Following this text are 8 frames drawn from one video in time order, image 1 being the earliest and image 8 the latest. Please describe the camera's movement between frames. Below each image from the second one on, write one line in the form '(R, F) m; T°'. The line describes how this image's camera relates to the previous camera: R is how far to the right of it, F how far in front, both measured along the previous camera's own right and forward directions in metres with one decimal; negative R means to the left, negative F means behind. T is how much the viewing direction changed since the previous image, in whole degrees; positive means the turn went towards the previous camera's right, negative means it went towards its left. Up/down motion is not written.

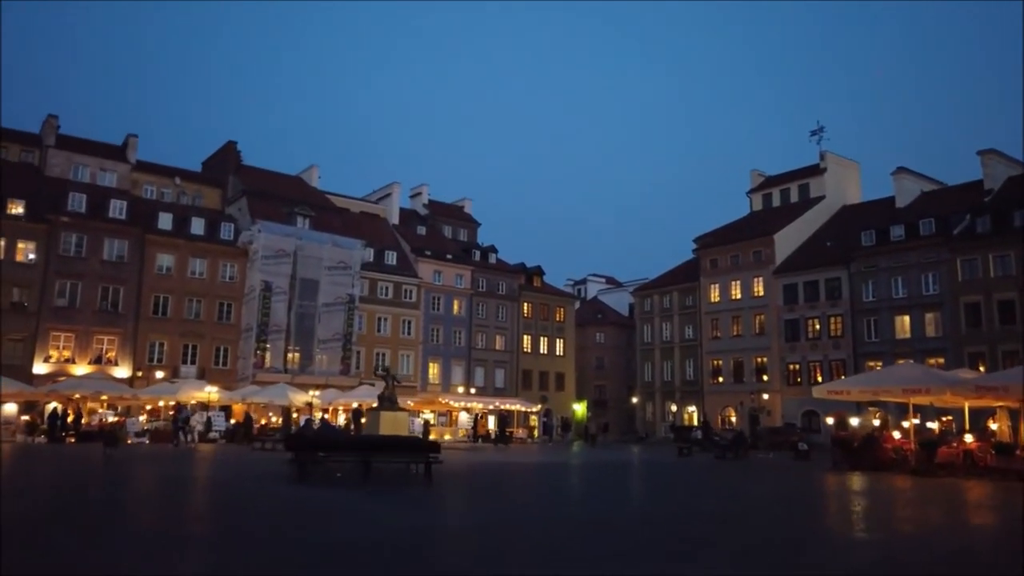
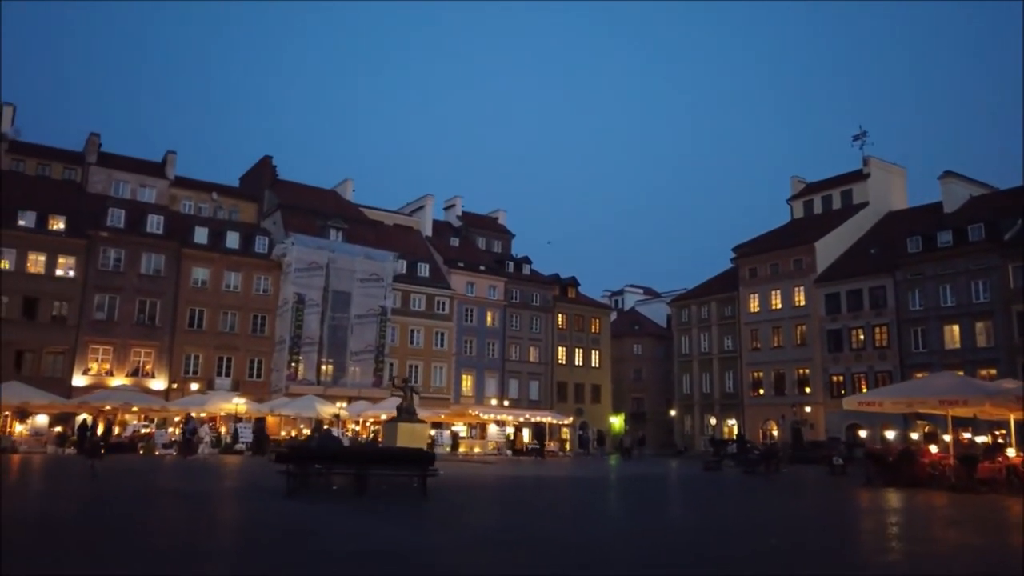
(+0.2, +0.2) m; -3°
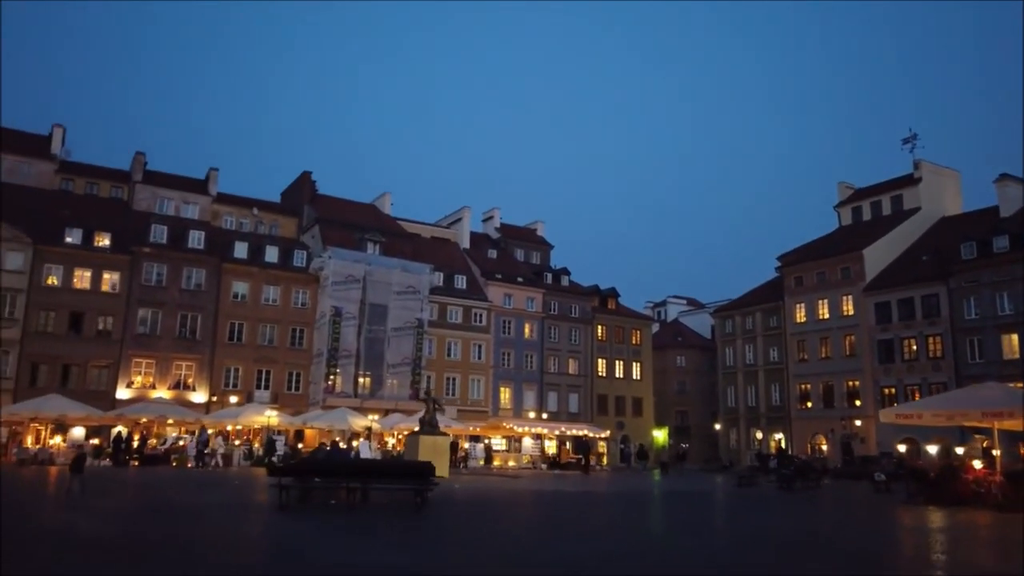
(+0.3, +0.2) m; -4°
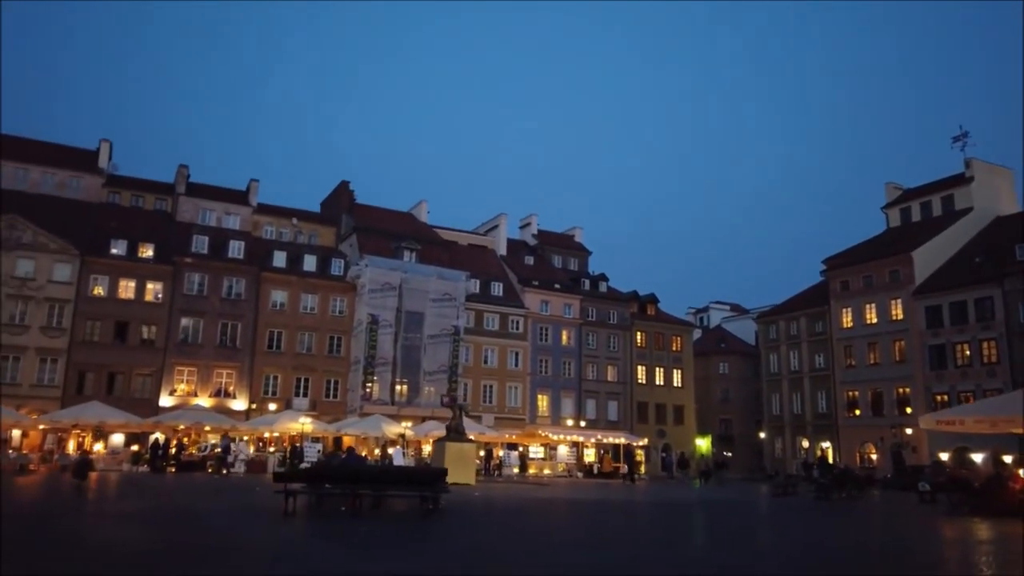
(+0.2, +0.1) m; -3°
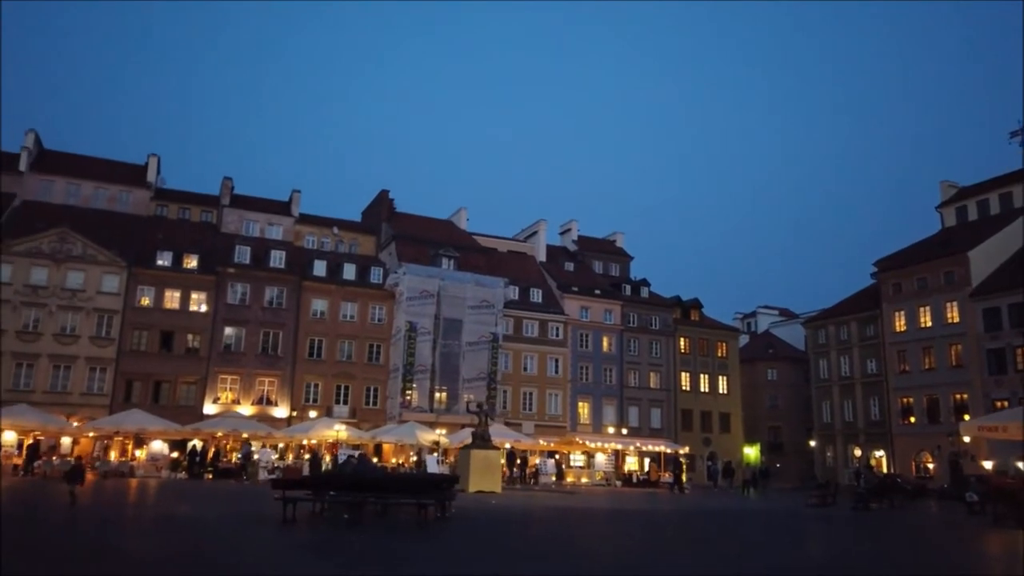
(+0.2, +0.1) m; -4°
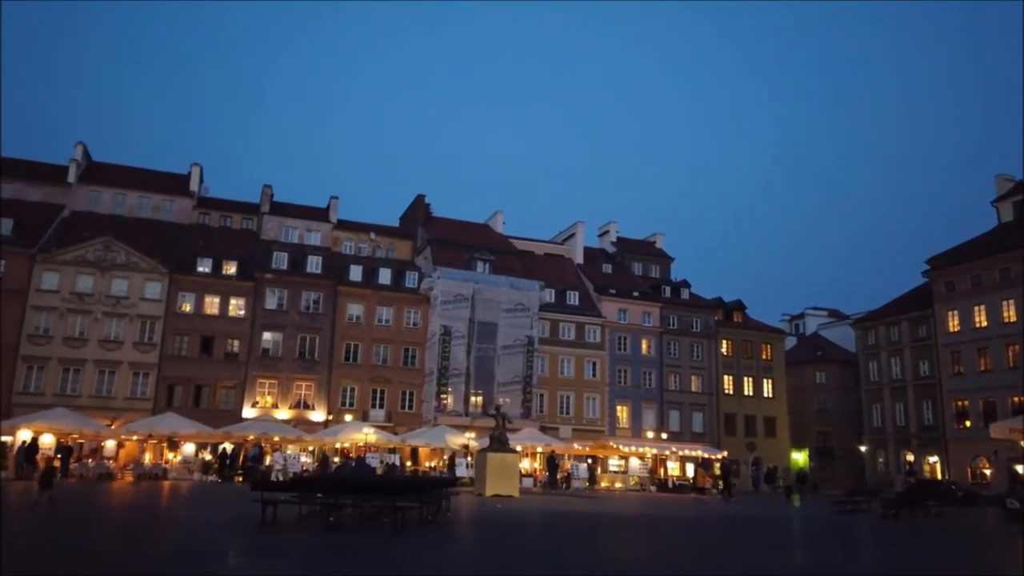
(+0.3, +0.2) m; -4°
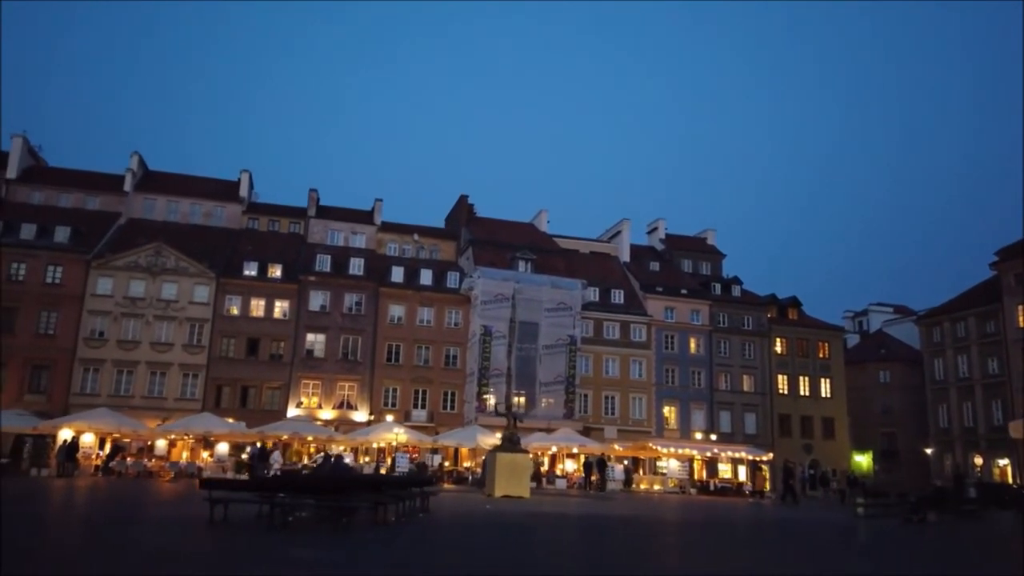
(+0.6, +0.2) m; -5°
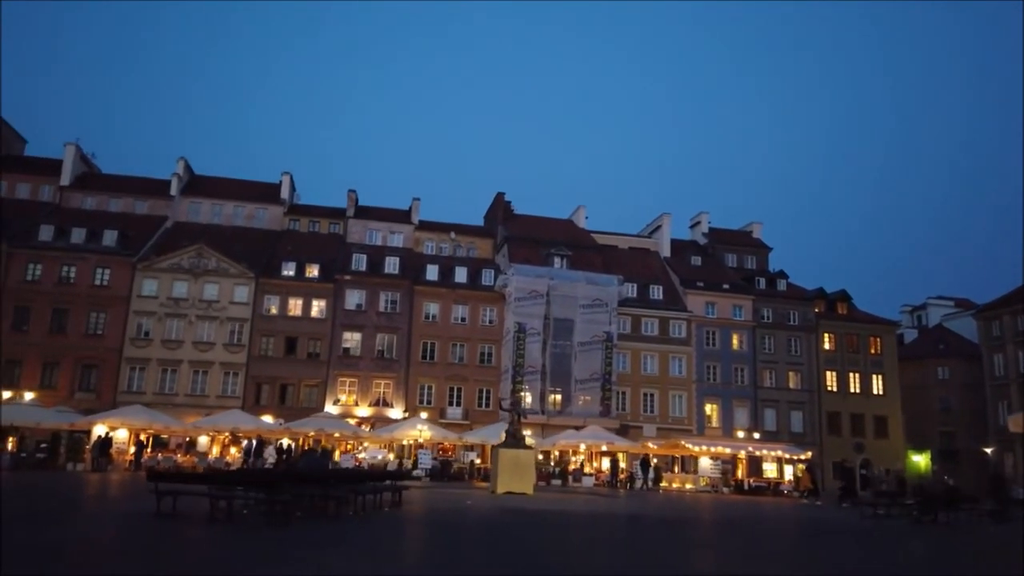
(+0.5, +0.1) m; -4°
